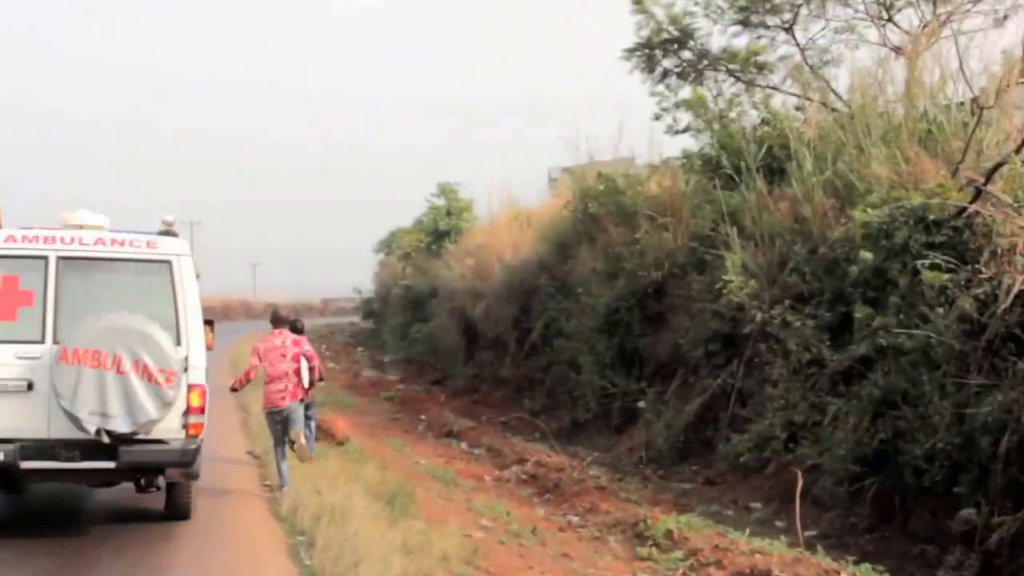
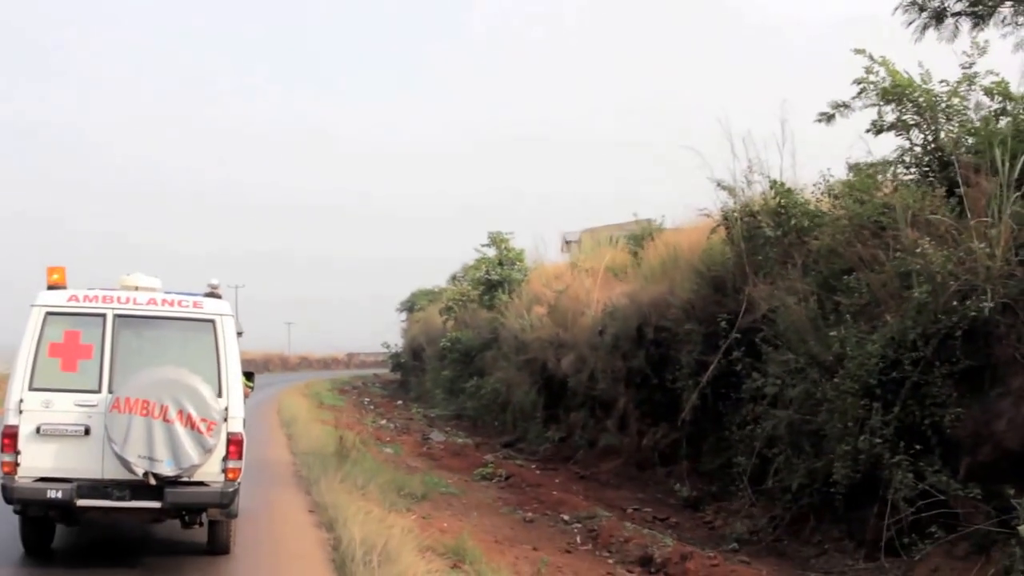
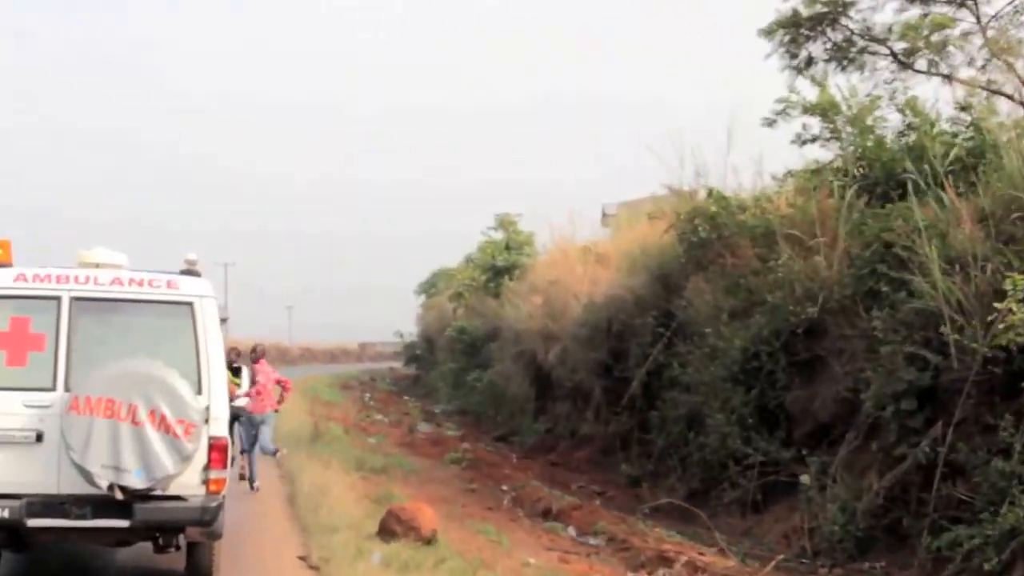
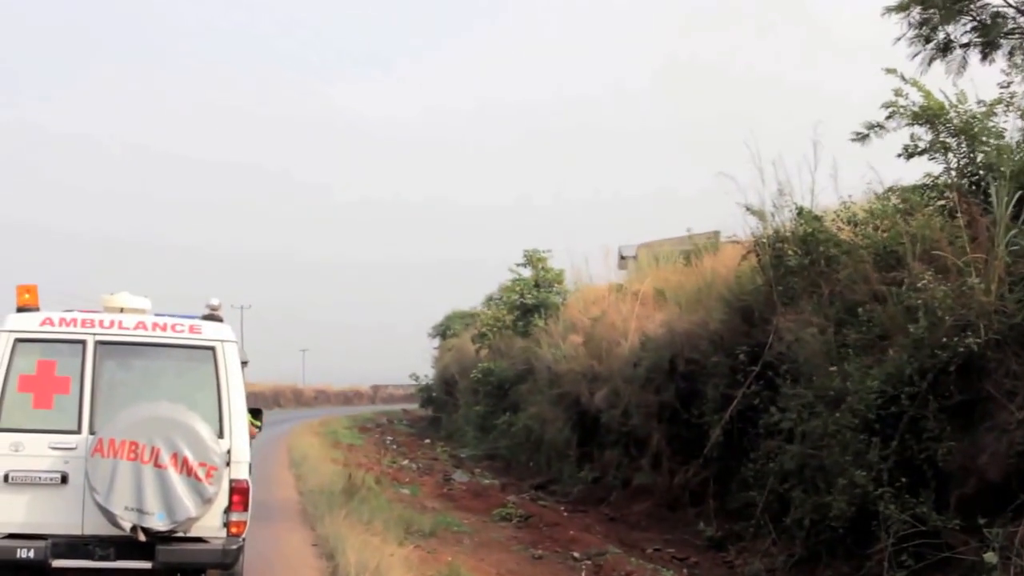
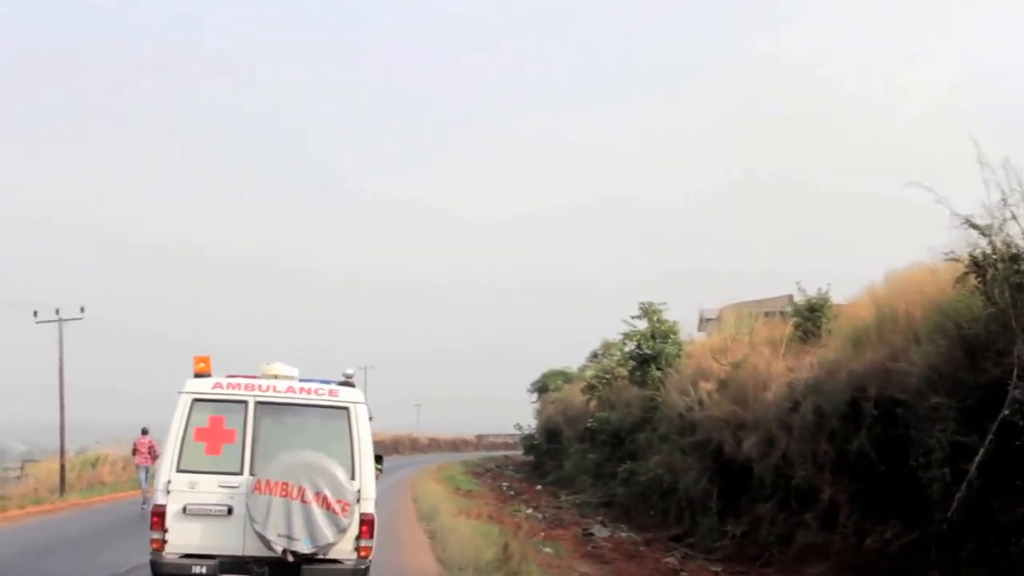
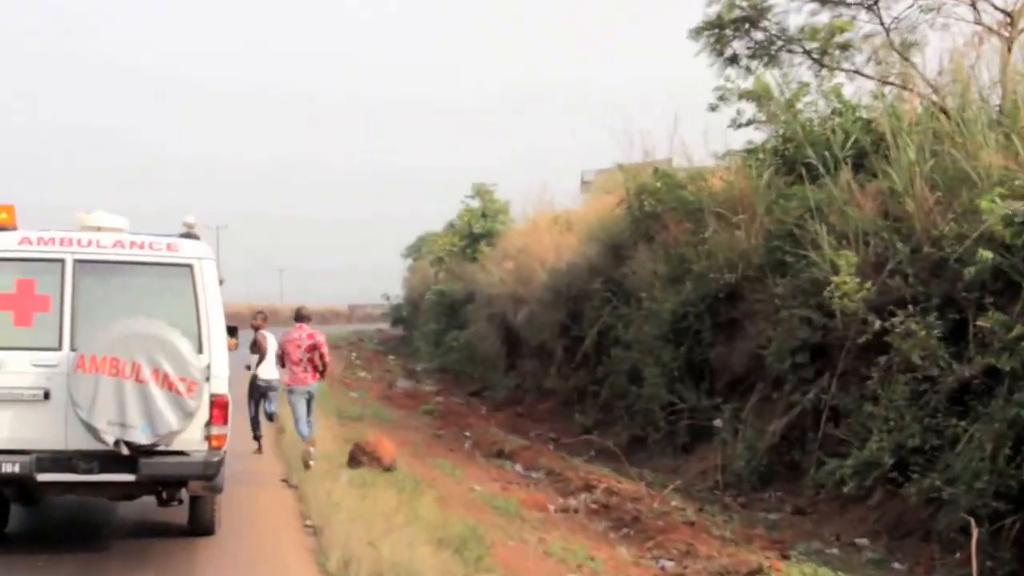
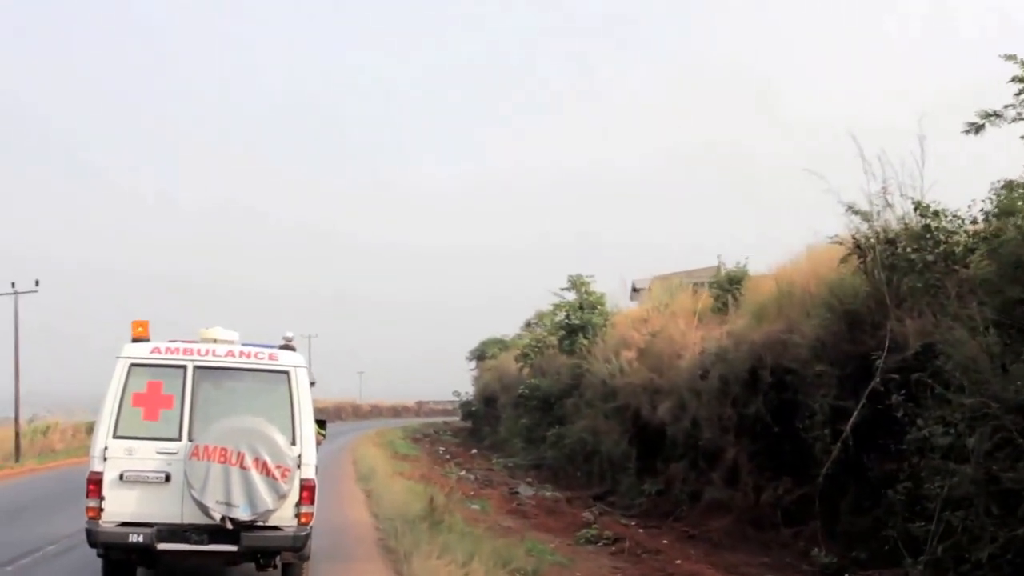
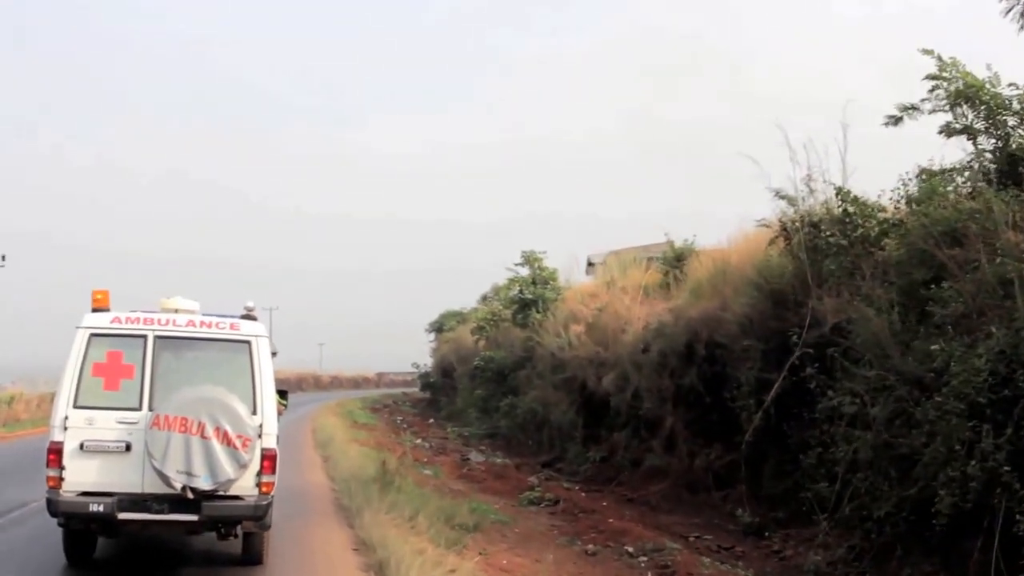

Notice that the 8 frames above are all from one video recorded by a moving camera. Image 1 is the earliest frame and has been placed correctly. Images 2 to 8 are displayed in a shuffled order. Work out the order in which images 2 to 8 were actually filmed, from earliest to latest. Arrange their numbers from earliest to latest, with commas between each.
6, 3, 4, 2, 8, 7, 5
